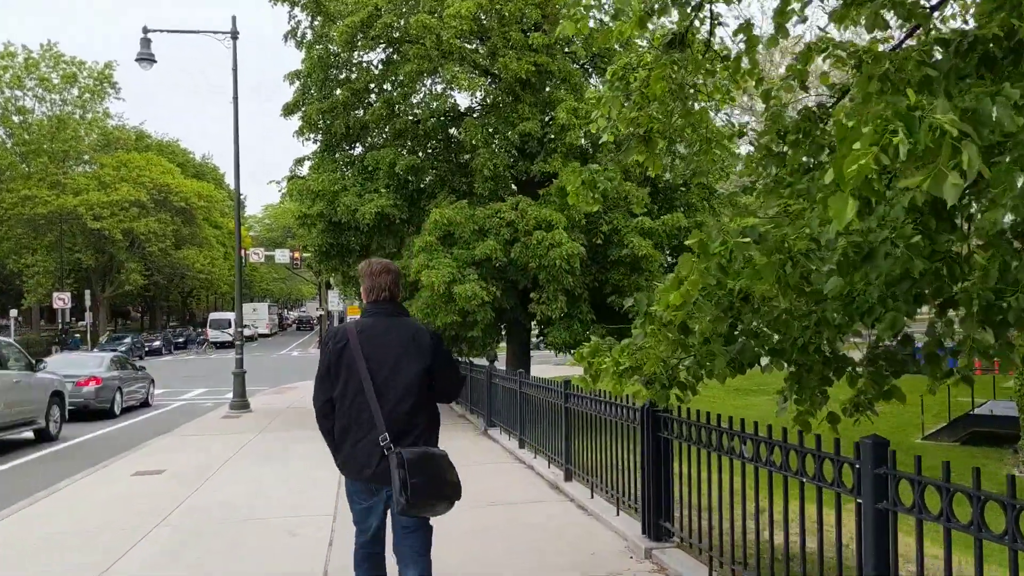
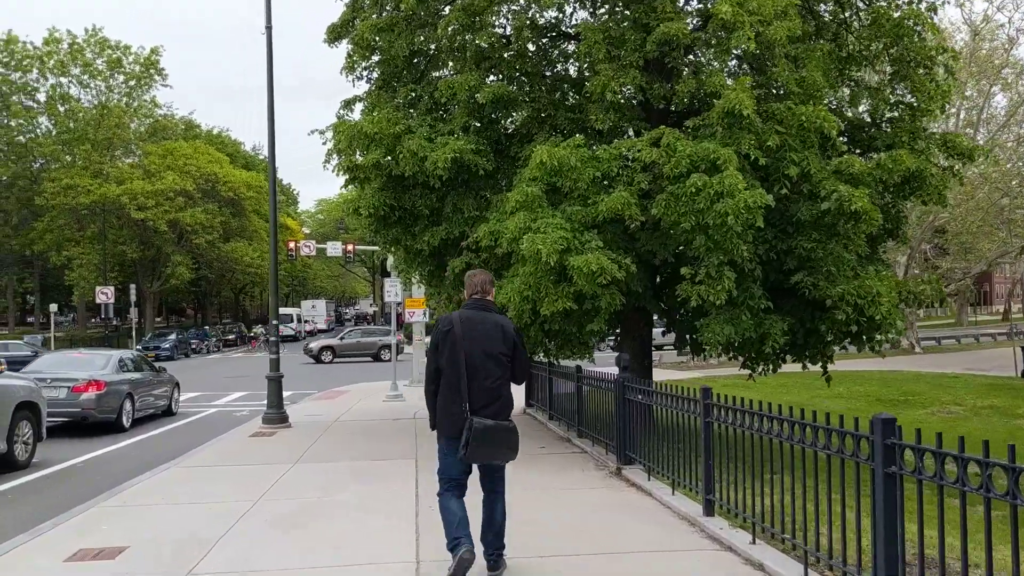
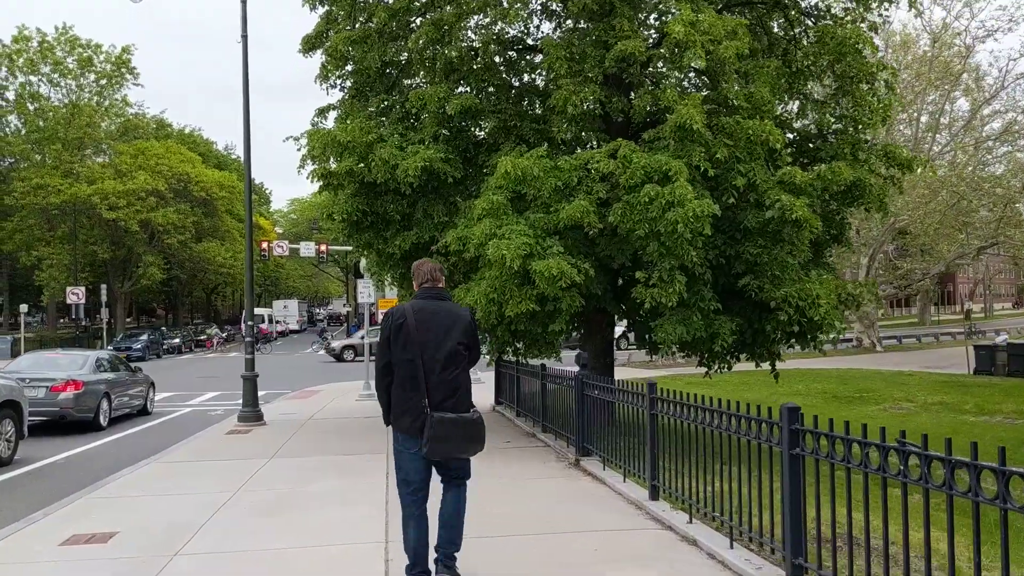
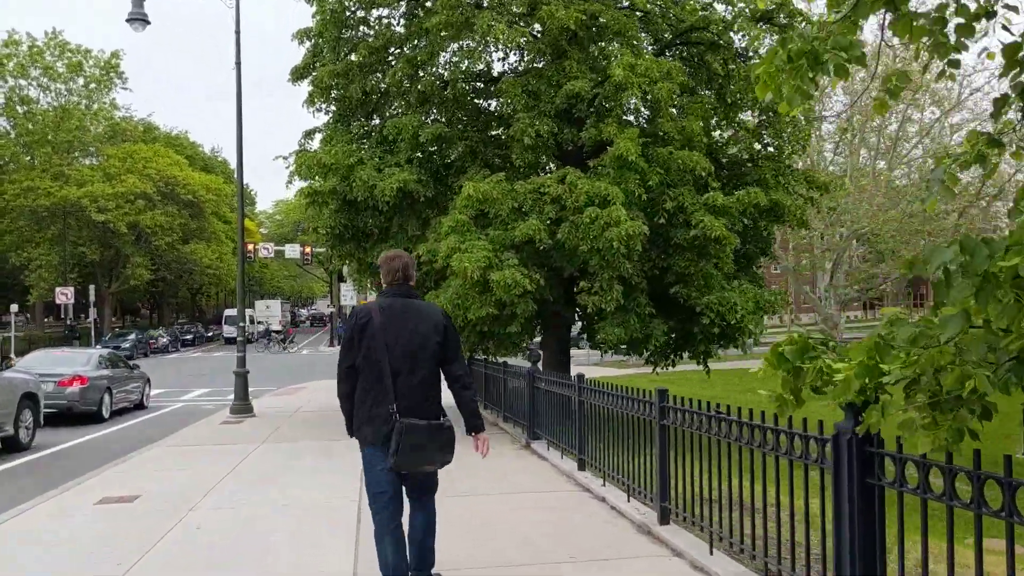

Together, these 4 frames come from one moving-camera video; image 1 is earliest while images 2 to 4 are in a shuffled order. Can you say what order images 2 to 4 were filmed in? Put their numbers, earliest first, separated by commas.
4, 3, 2
